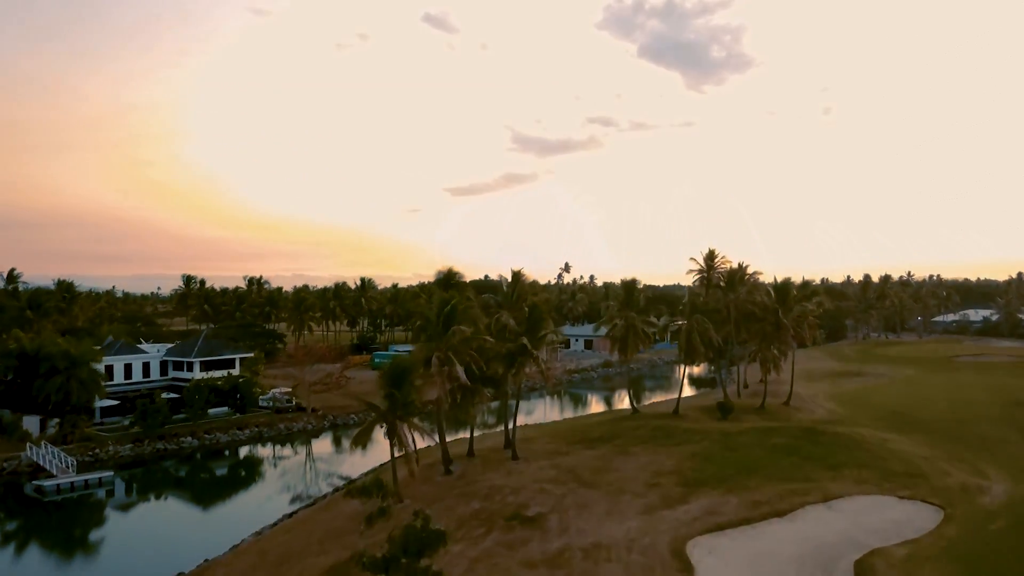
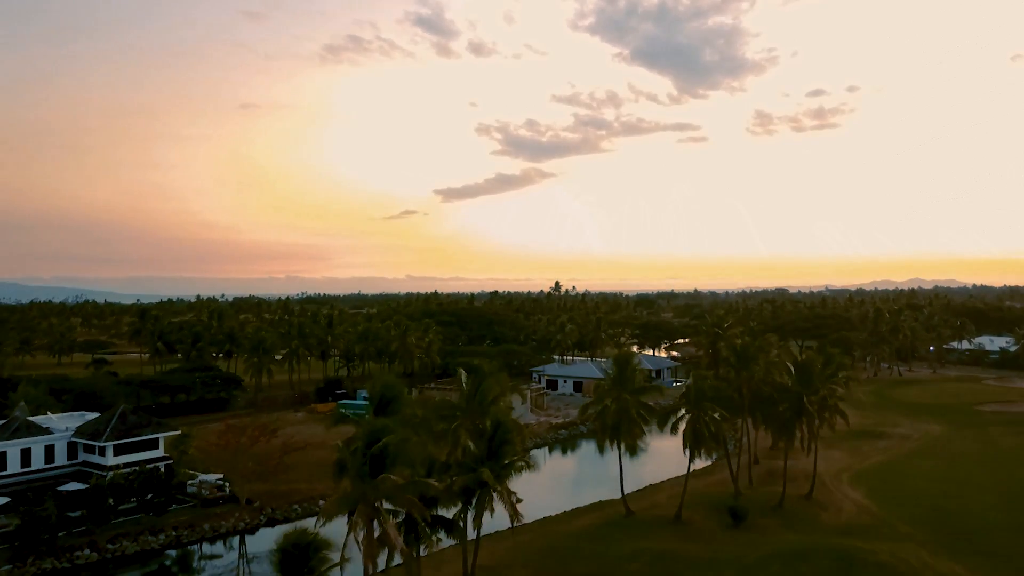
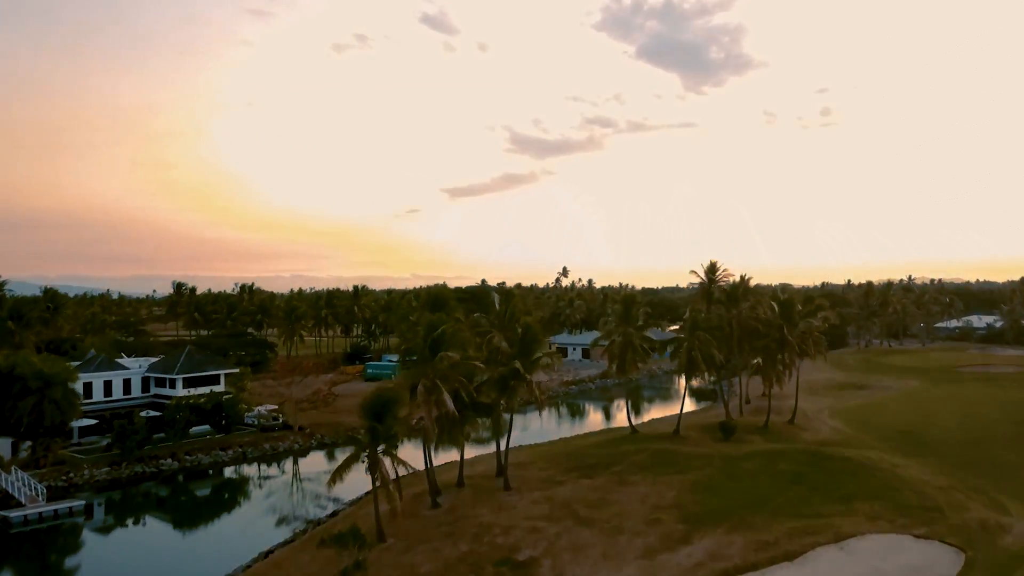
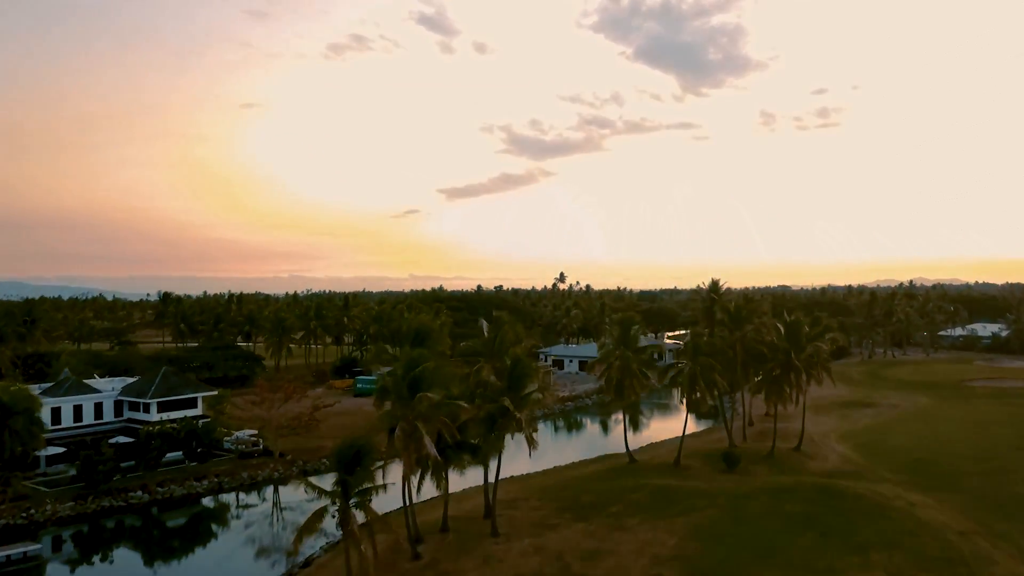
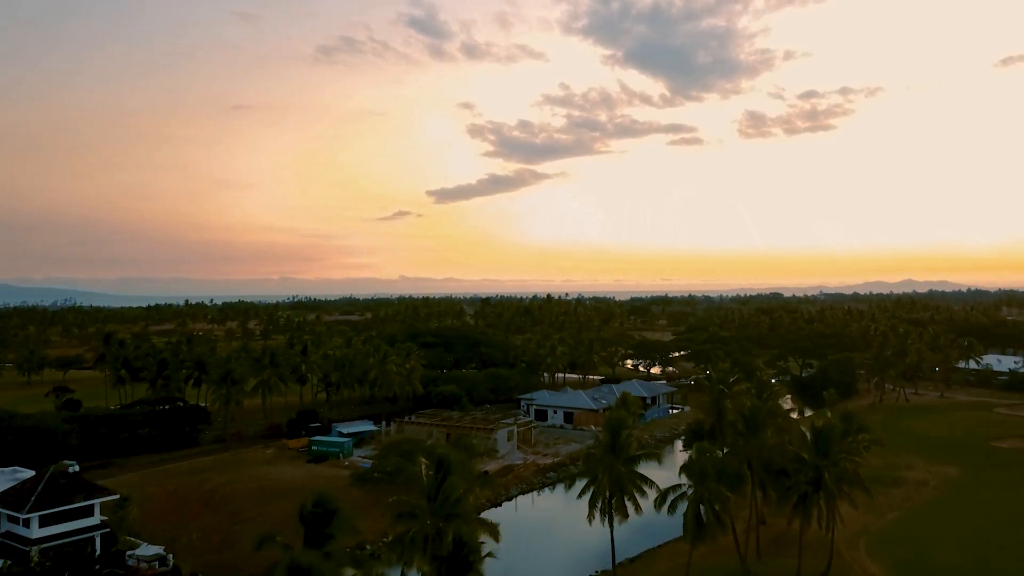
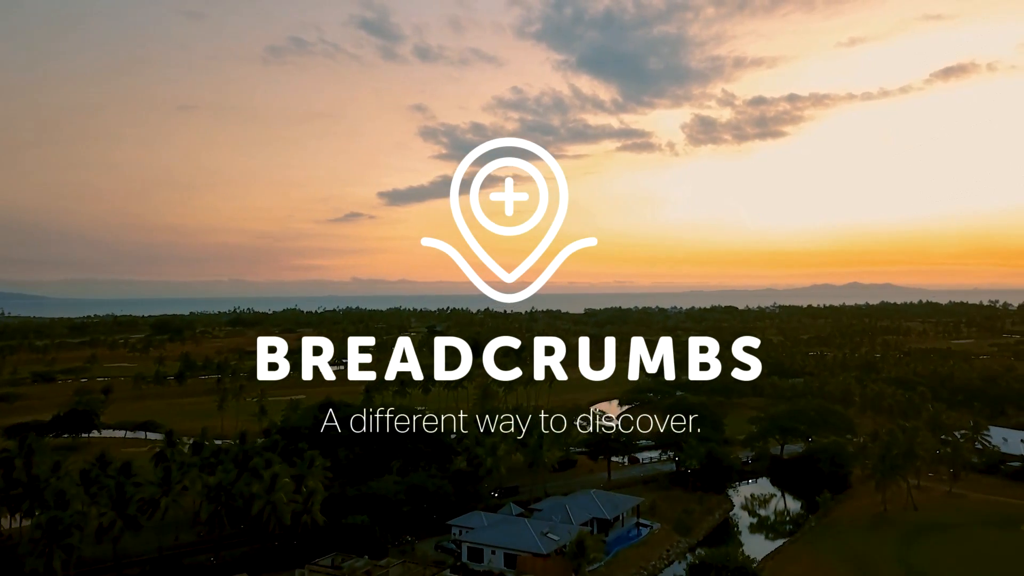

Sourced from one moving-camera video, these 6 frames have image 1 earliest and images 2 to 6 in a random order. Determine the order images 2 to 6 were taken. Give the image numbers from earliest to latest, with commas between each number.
3, 4, 2, 5, 6
